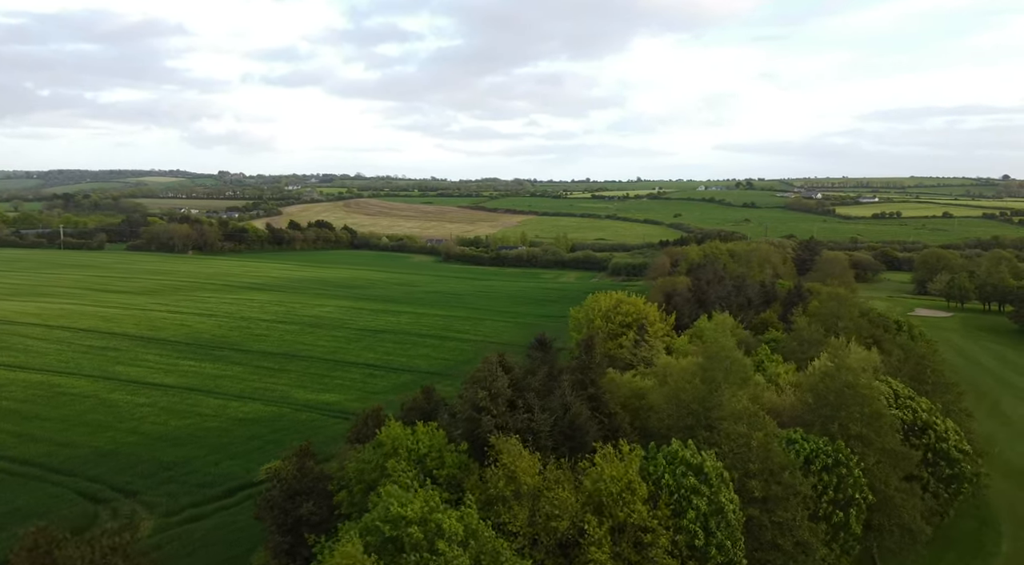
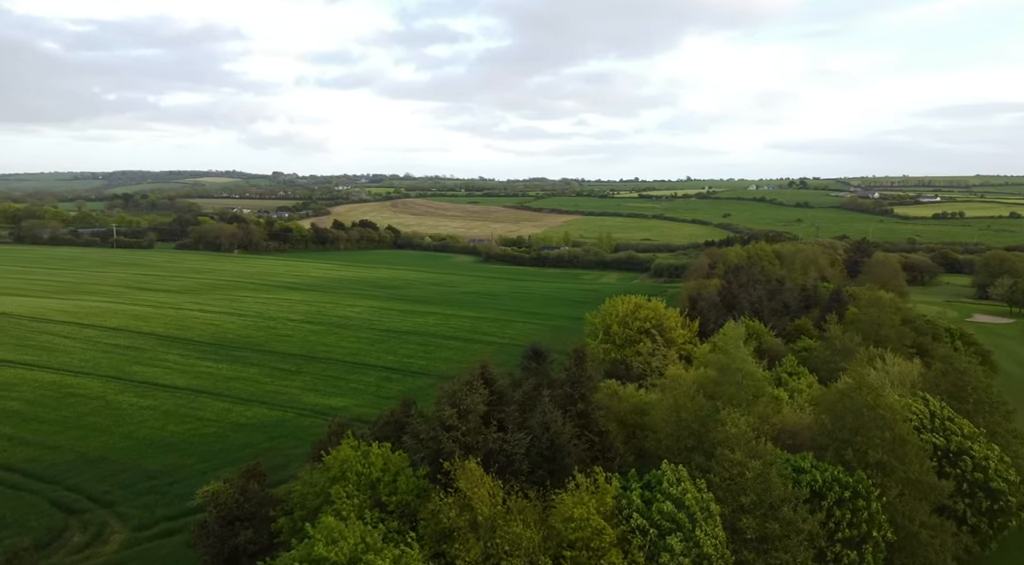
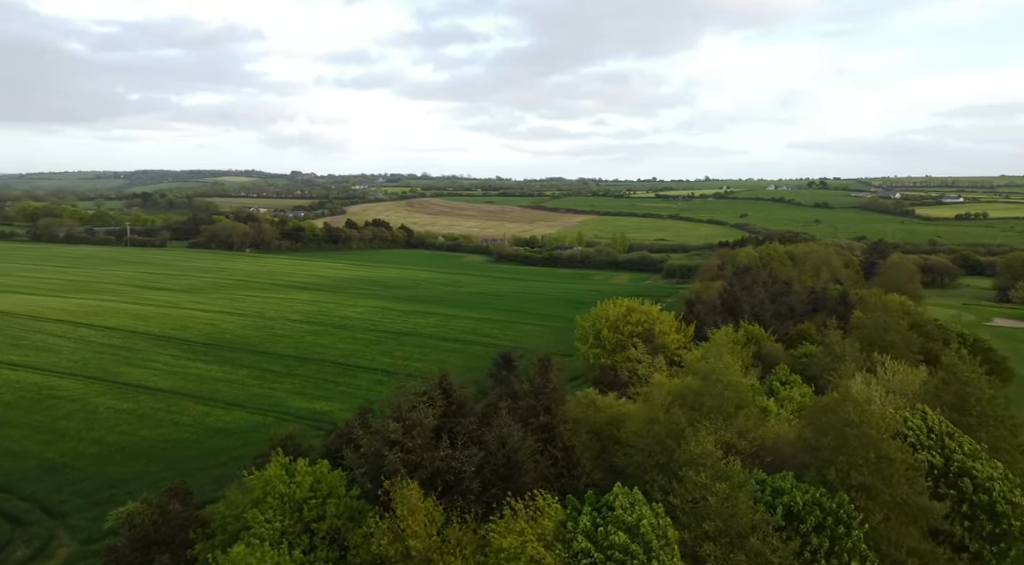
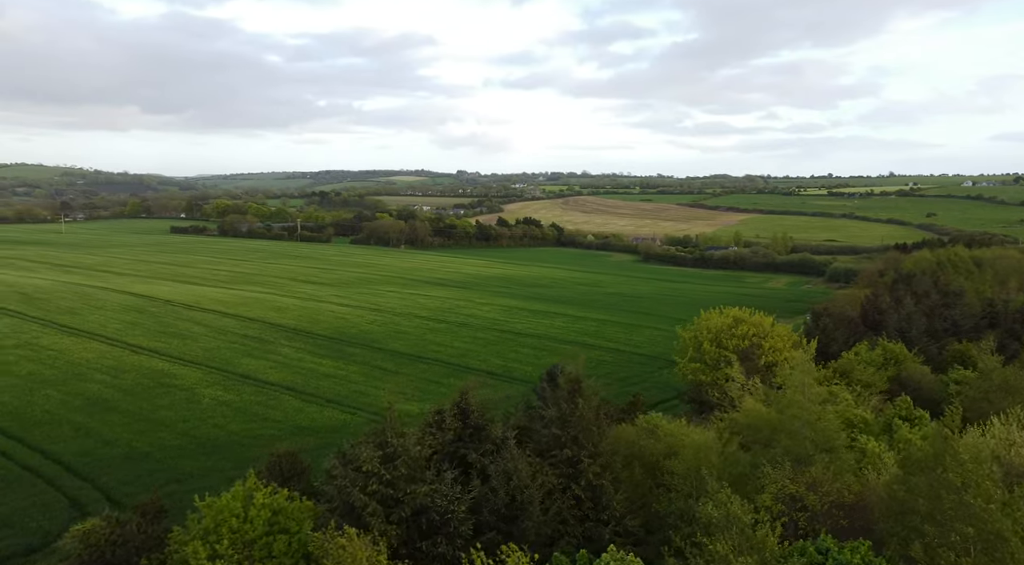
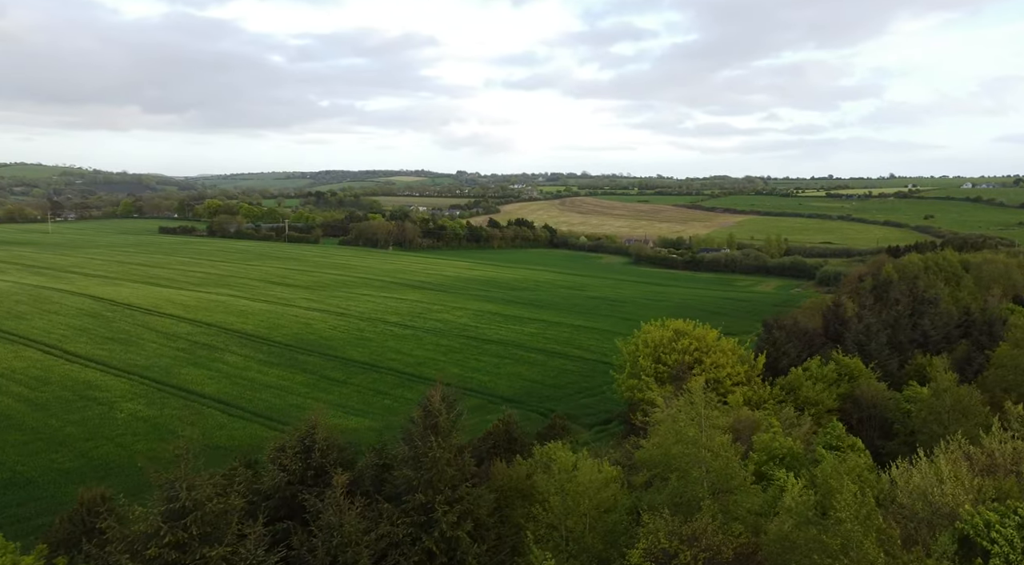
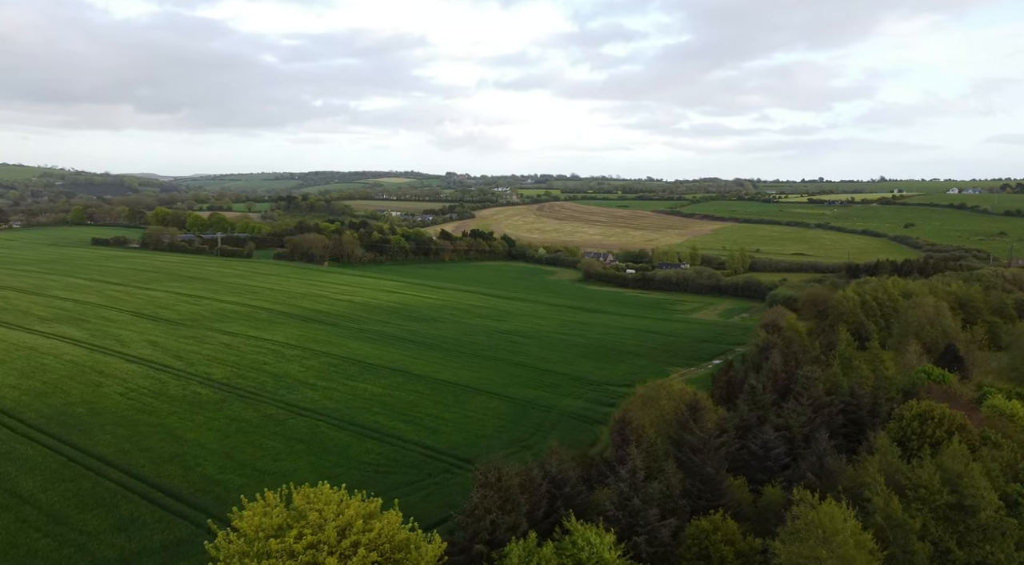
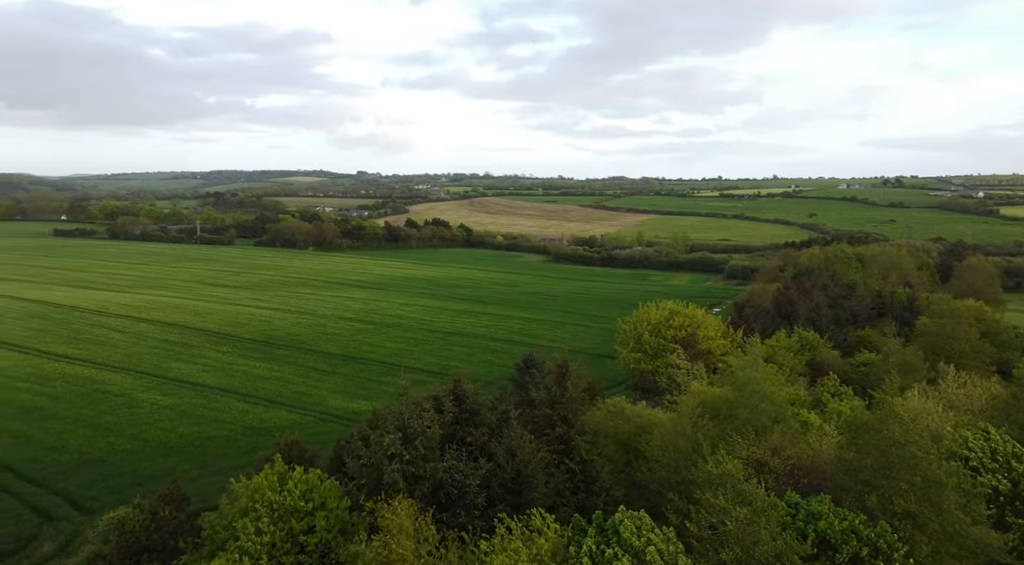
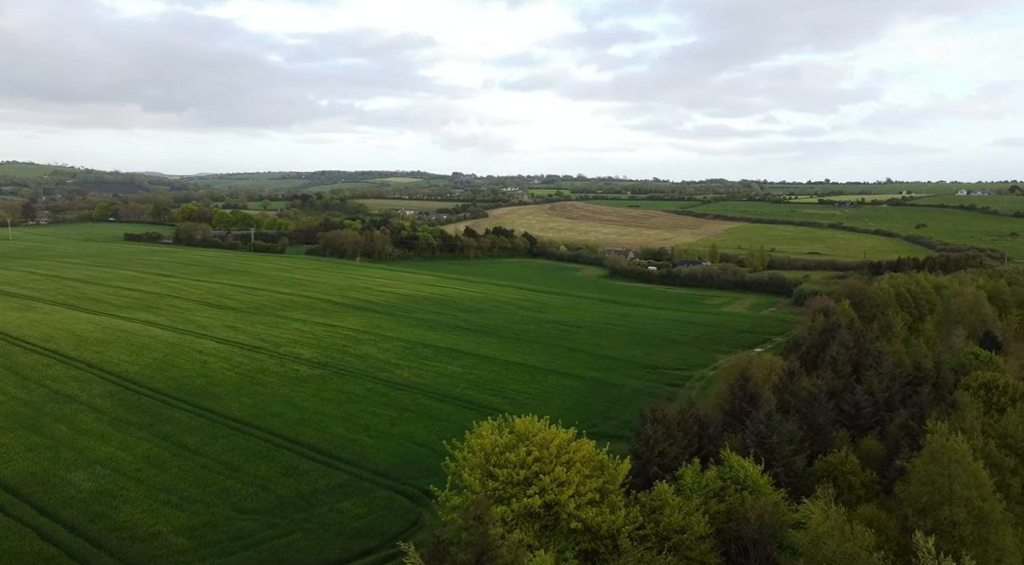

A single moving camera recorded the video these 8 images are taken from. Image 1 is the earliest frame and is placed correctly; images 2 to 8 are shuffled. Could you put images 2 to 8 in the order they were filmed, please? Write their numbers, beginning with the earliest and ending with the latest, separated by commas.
2, 3, 7, 4, 5, 8, 6
